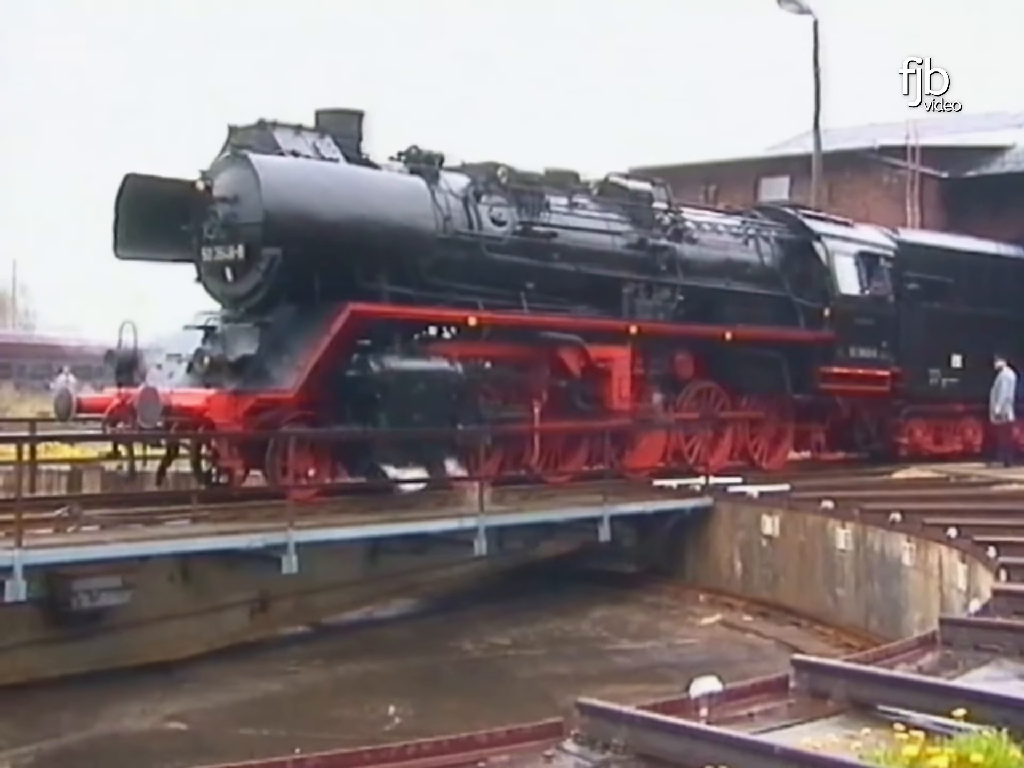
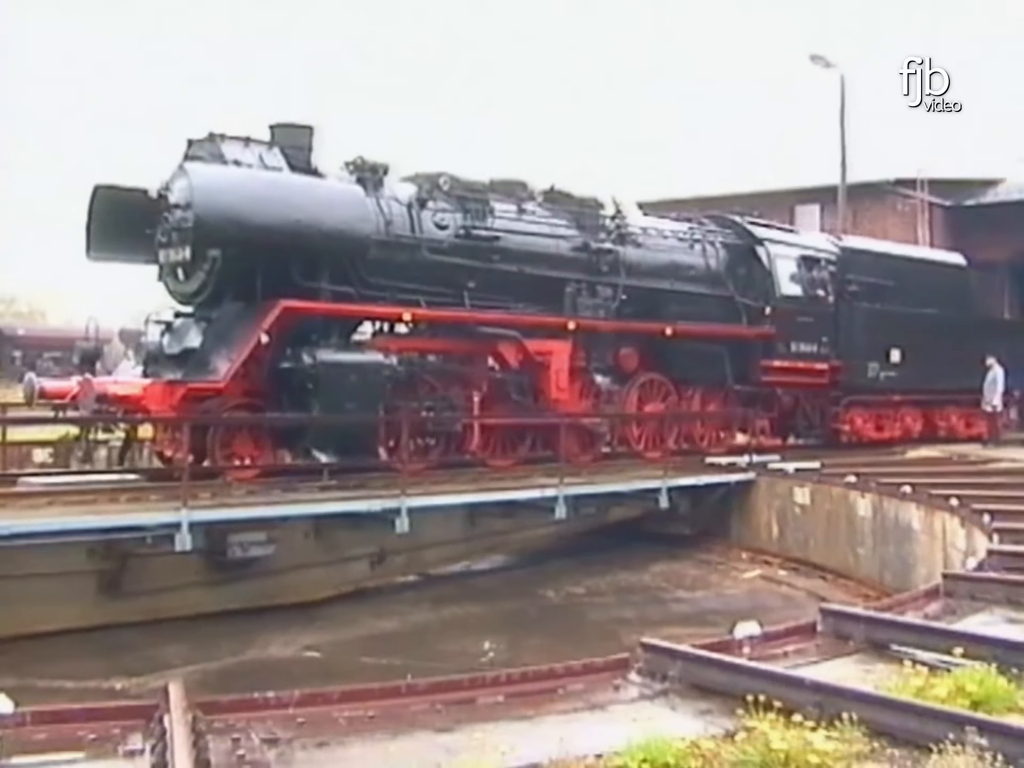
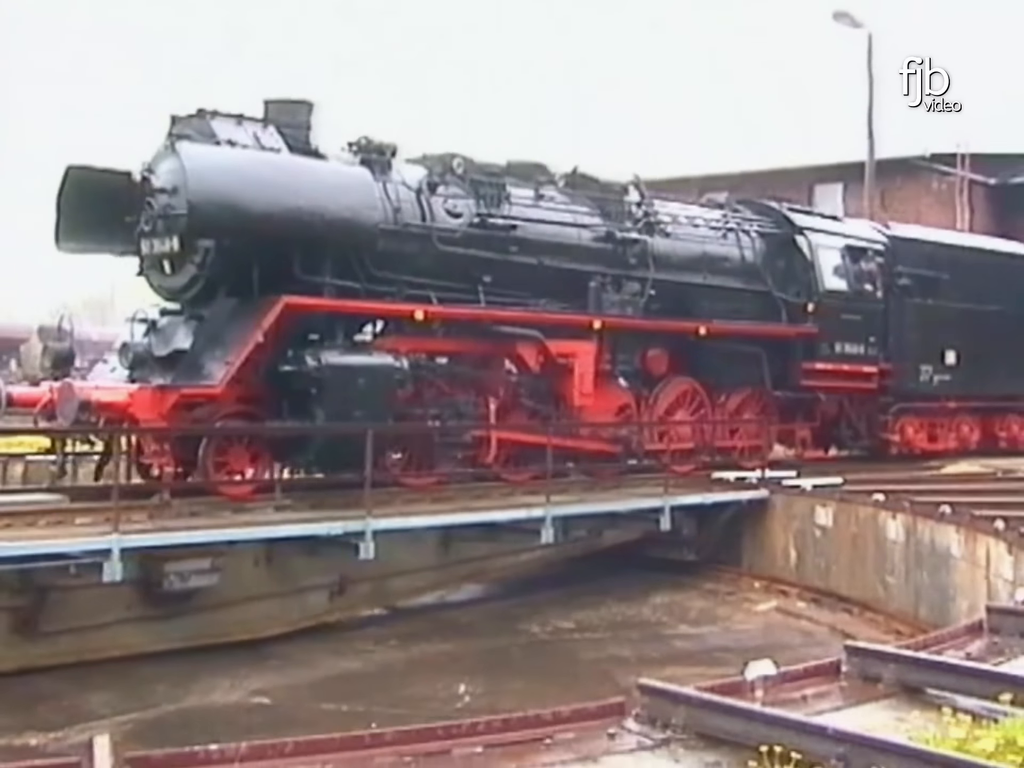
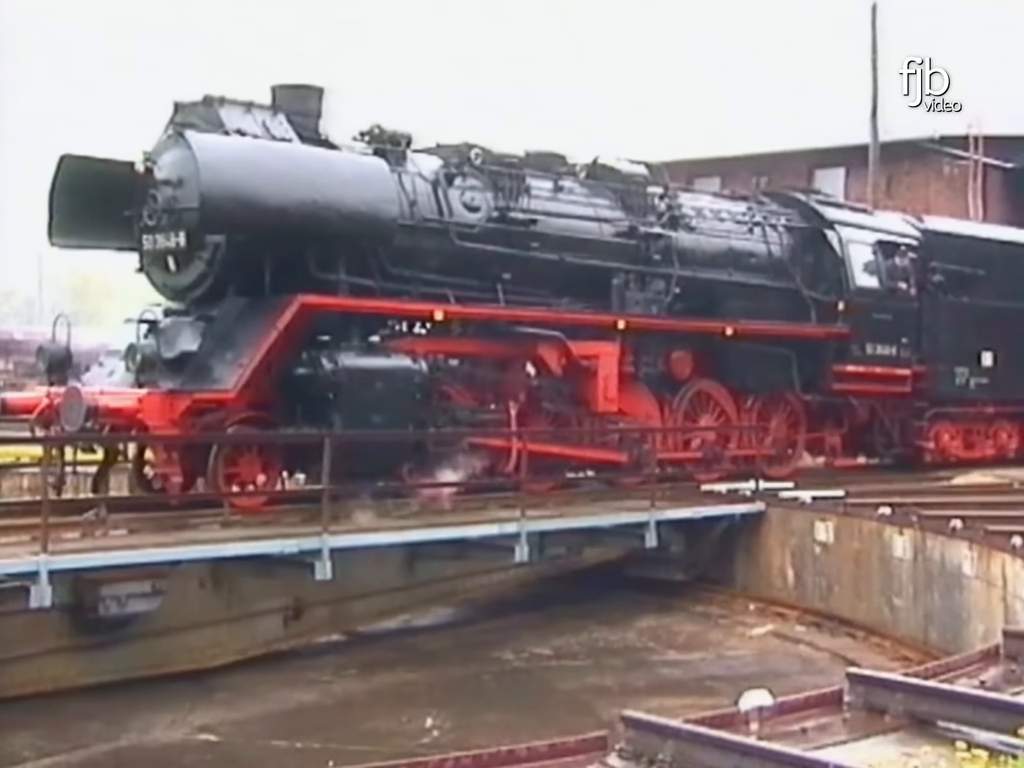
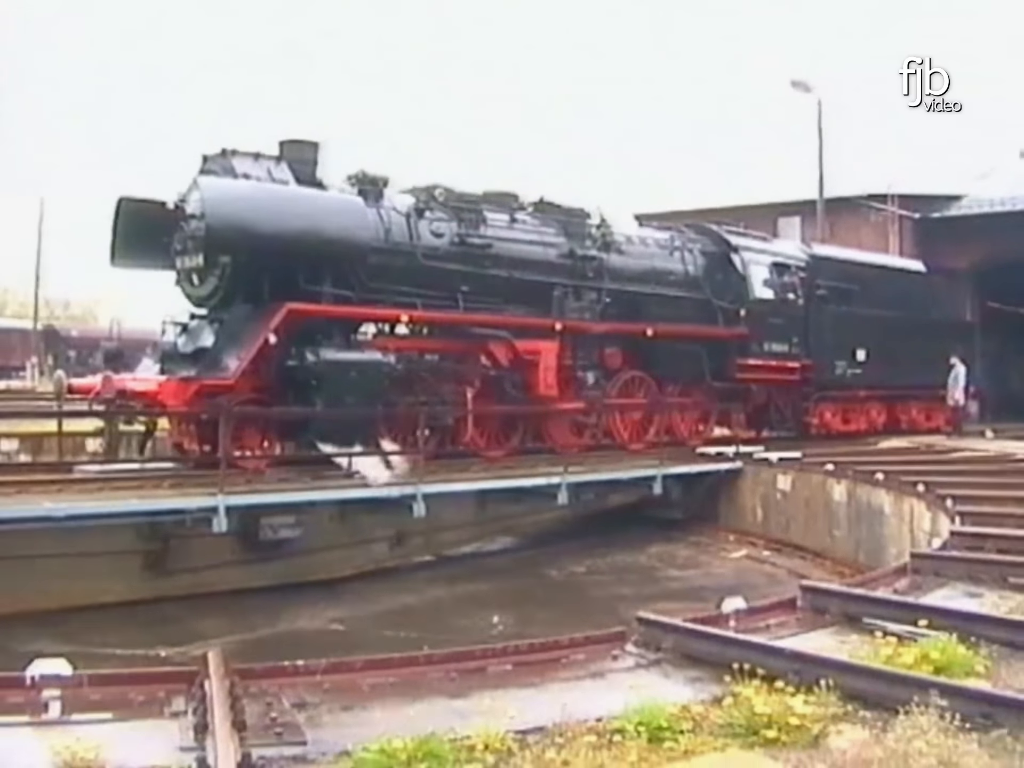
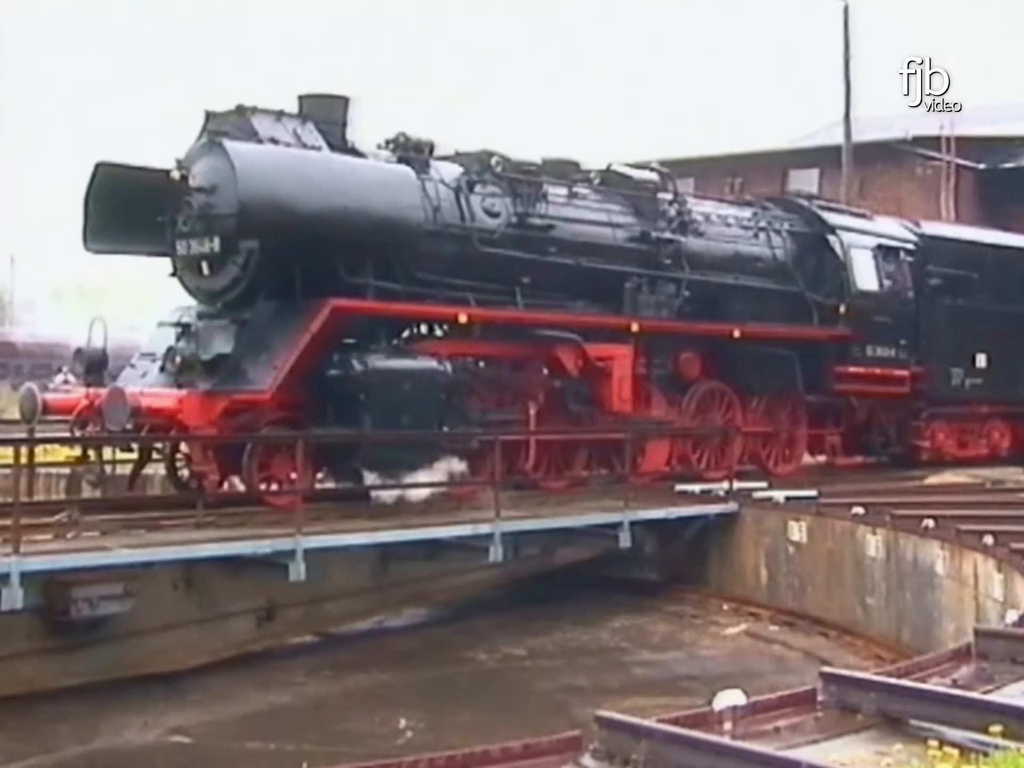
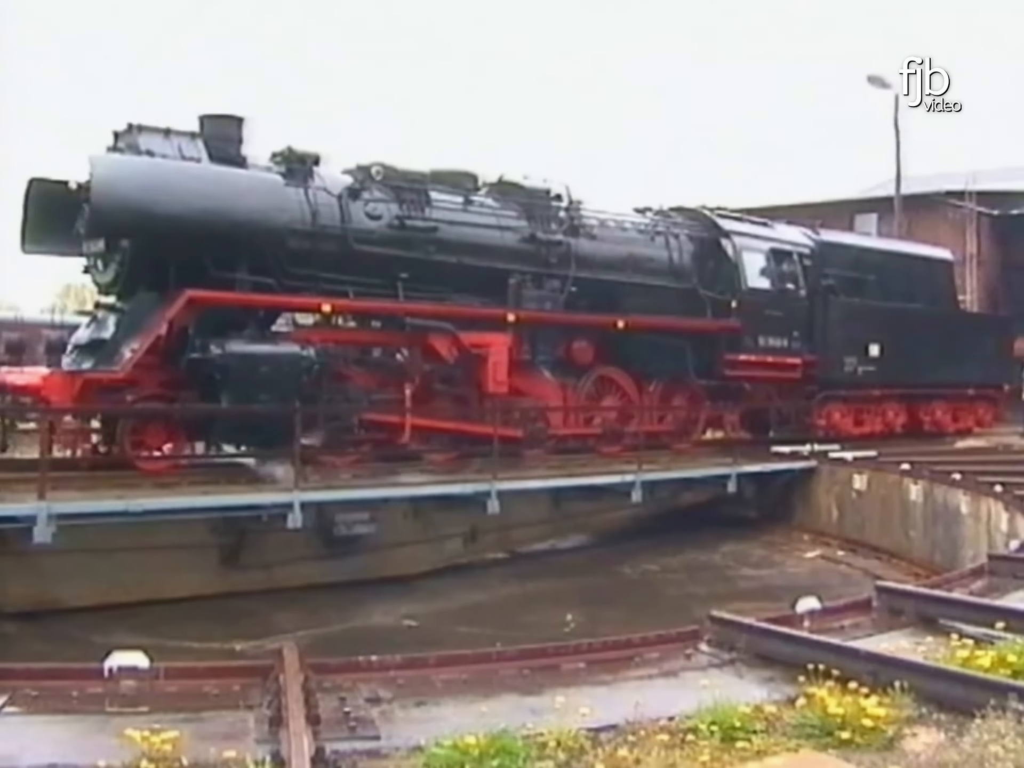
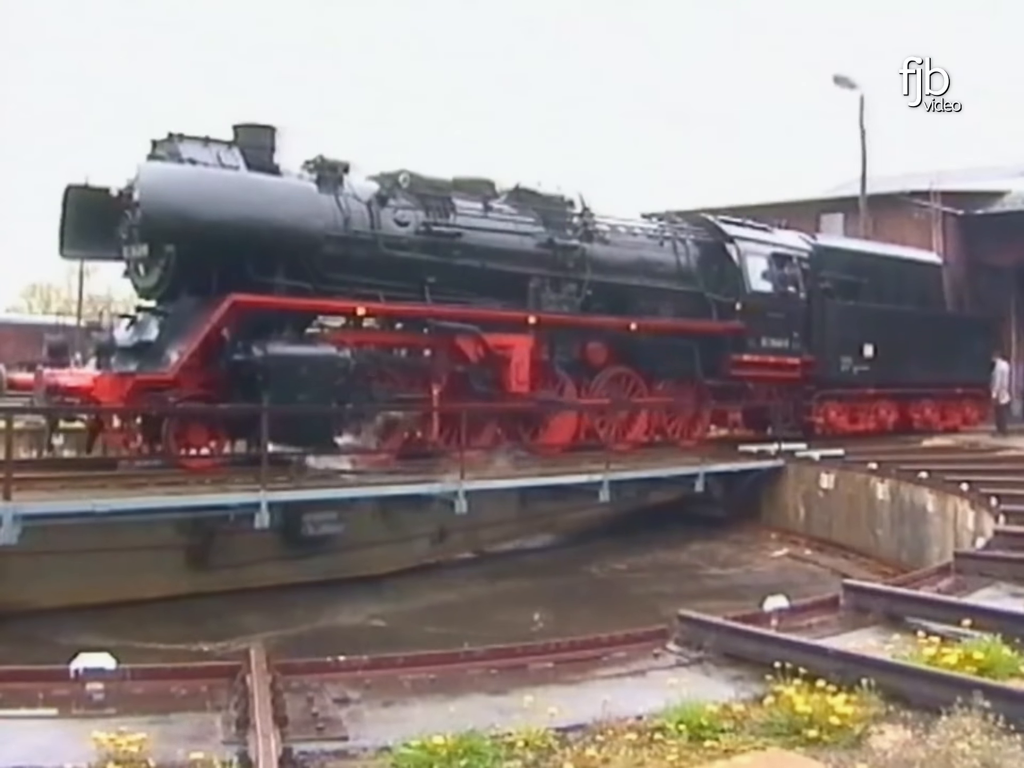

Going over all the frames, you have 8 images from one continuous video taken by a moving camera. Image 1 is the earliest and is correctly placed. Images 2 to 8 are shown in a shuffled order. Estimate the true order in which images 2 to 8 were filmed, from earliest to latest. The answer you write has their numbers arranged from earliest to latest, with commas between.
6, 4, 3, 2, 5, 8, 7
